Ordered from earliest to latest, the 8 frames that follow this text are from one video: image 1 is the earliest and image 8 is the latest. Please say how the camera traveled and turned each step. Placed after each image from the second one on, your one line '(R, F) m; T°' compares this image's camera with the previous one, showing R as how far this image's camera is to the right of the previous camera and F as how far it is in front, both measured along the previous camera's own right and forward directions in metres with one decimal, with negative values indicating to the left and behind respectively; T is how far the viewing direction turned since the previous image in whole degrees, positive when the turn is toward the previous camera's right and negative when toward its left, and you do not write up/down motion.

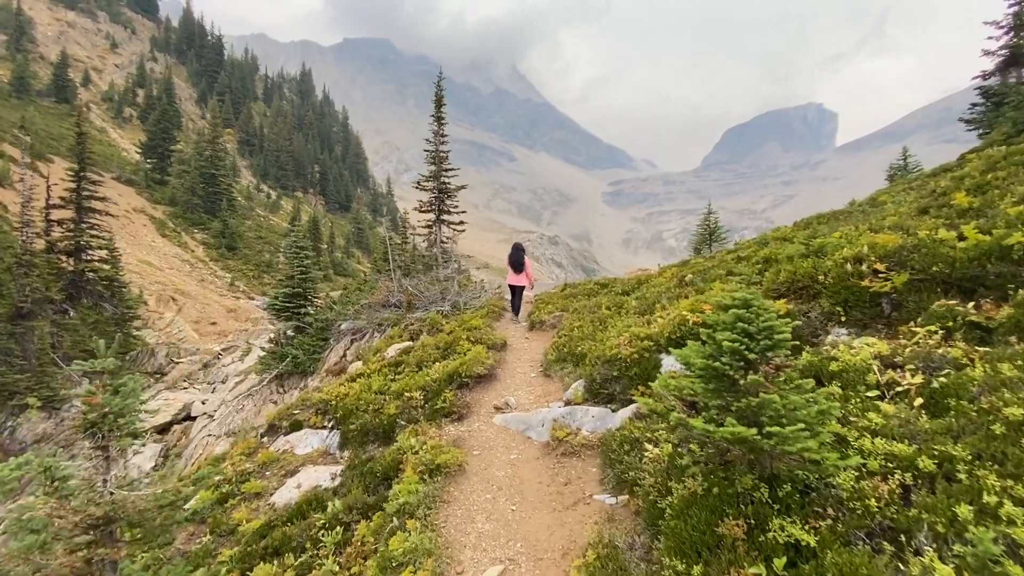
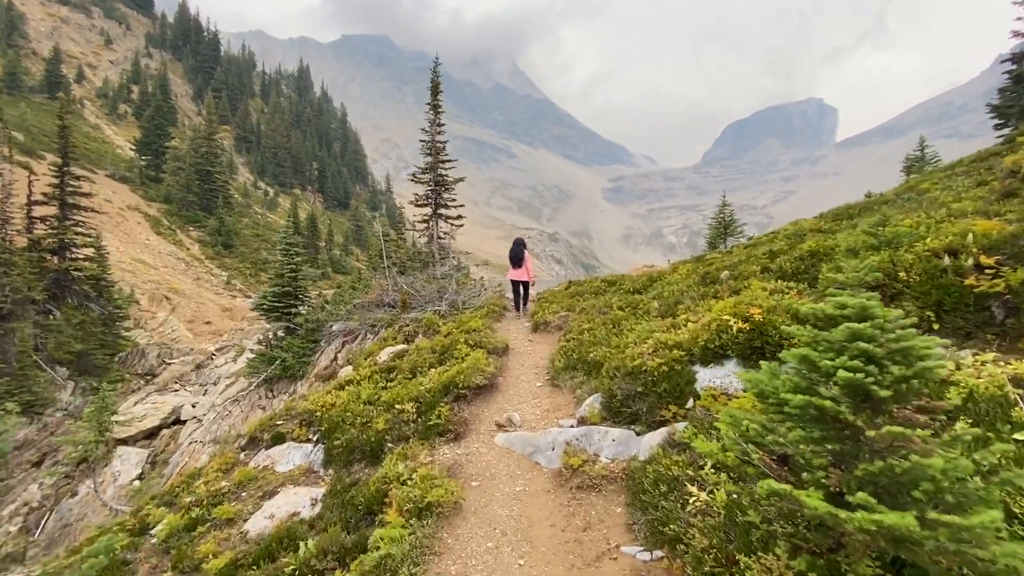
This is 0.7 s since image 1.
(-0.1, +1.7) m; 0°
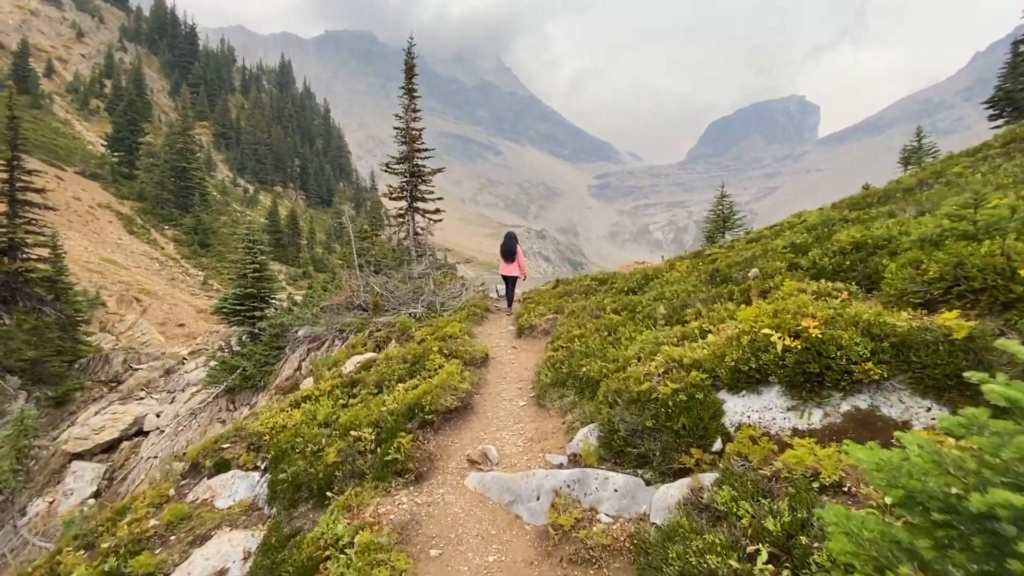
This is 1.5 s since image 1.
(+0.3, +2.1) m; +1°
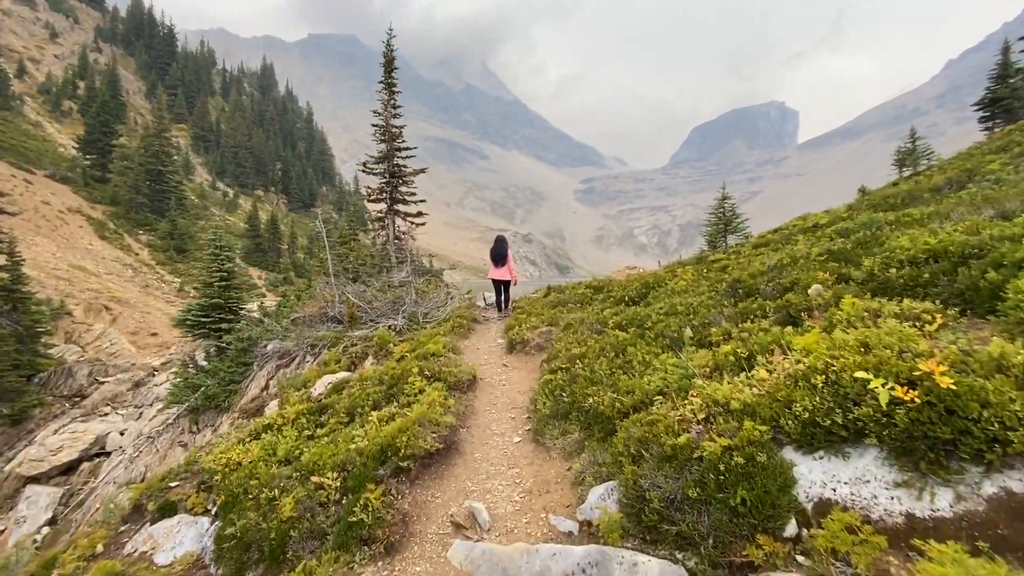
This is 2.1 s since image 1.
(-0.1, +1.7) m; +2°
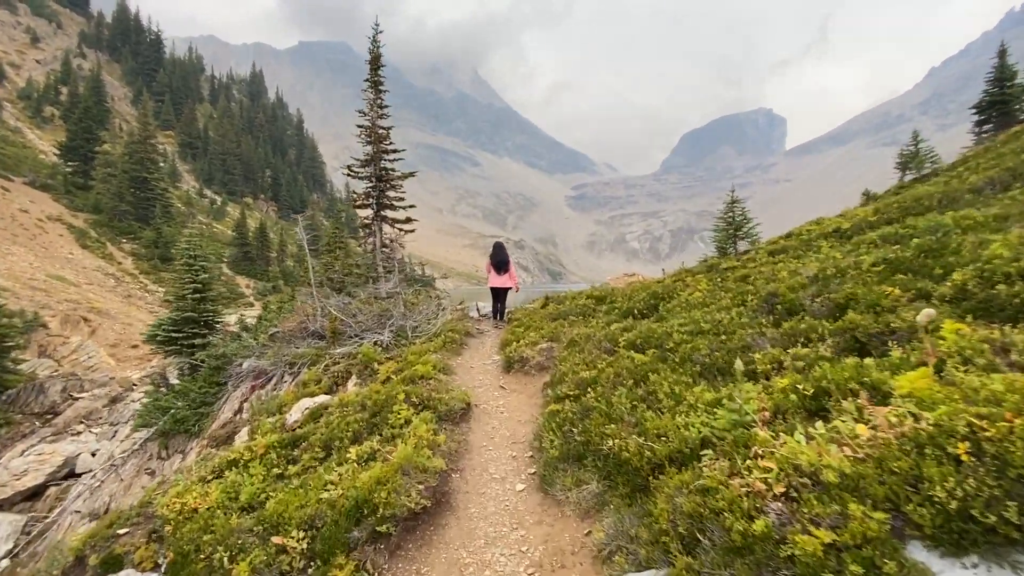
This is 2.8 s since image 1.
(-0.1, +1.5) m; +1°
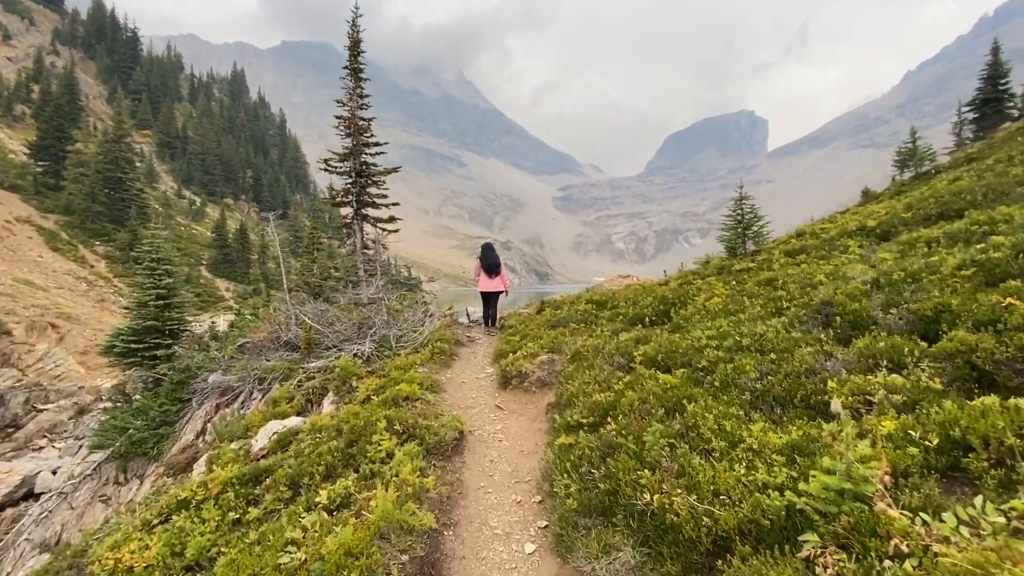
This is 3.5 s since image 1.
(-0.3, +1.6) m; +2°
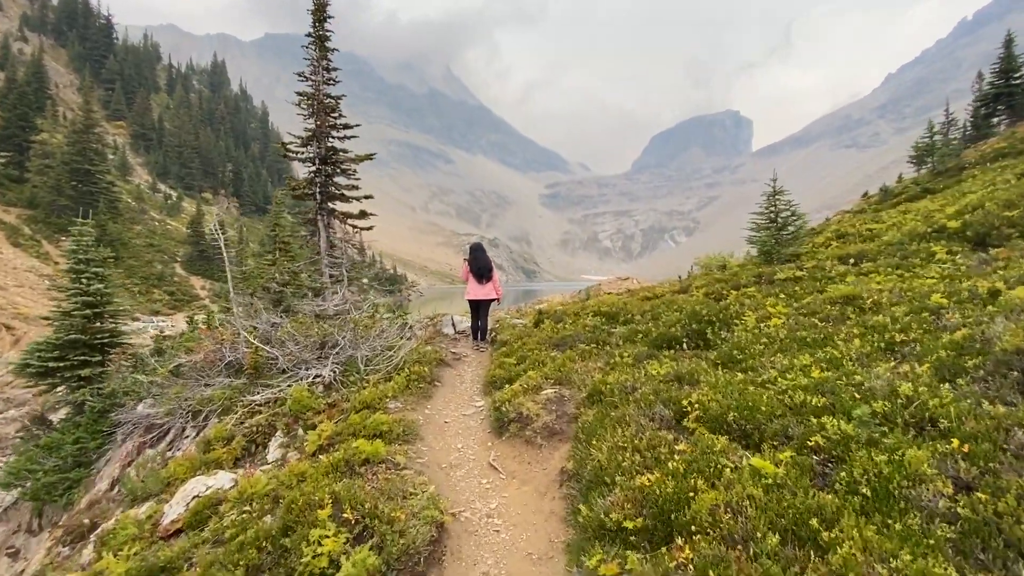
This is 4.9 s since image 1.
(-0.2, +3.0) m; +2°
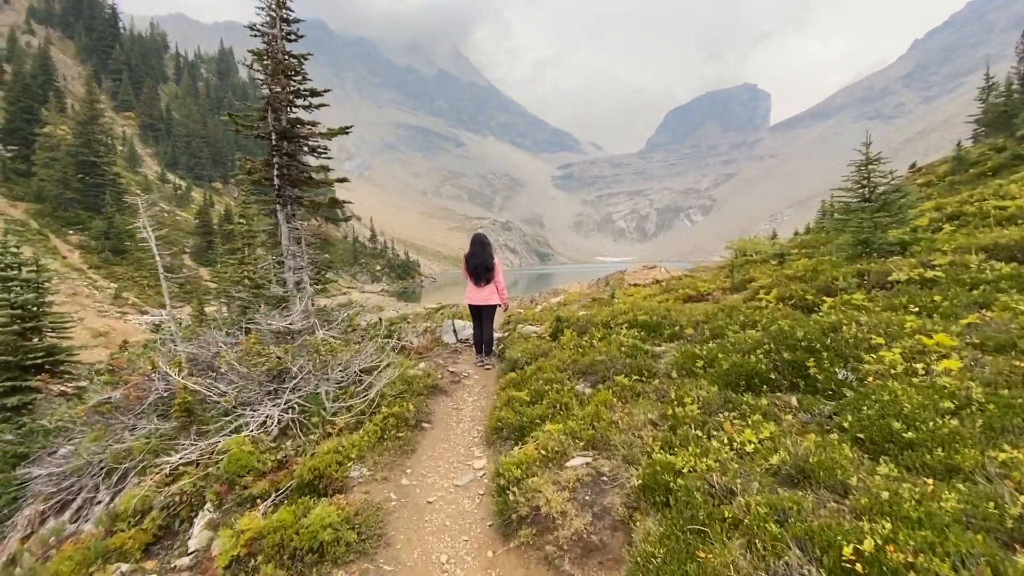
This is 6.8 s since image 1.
(+0.1, +3.6) m; -2°
